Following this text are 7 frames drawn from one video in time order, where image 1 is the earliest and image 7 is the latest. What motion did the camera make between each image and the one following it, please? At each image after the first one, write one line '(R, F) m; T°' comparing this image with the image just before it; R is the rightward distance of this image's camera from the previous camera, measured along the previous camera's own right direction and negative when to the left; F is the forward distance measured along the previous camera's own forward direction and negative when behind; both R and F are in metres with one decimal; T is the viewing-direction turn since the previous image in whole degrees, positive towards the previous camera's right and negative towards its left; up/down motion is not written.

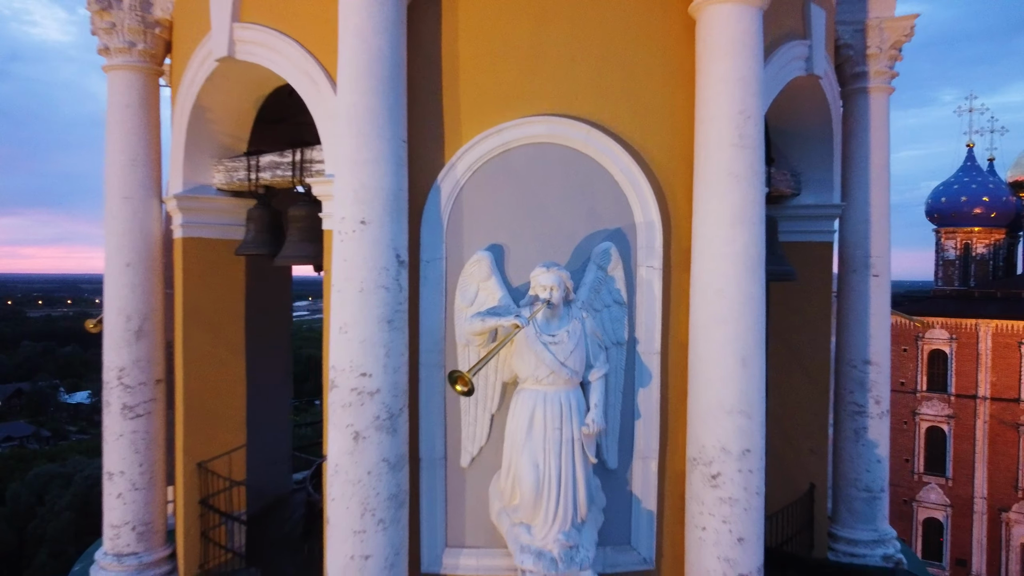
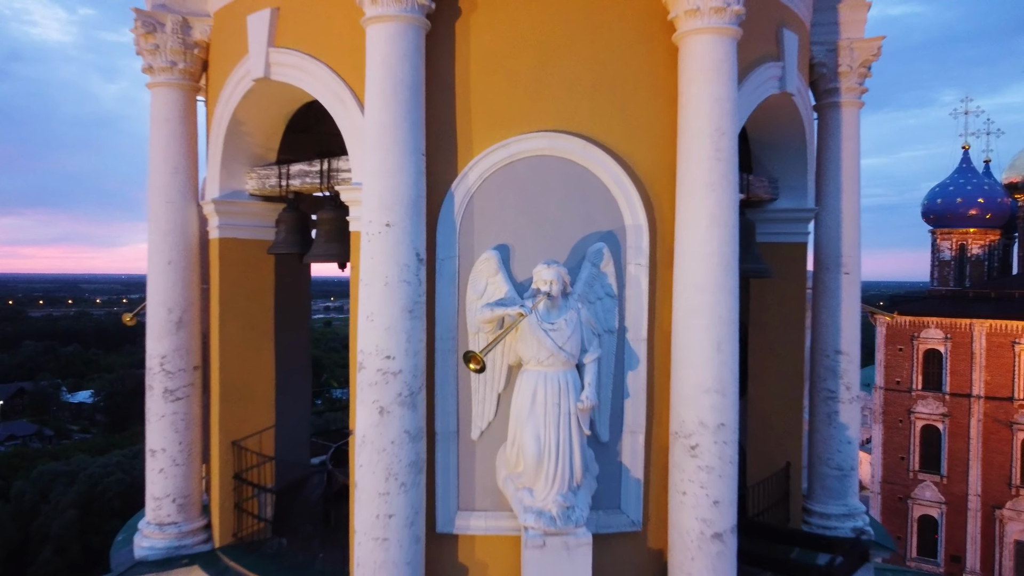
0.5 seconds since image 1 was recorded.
(0.0, -0.5) m; 0°
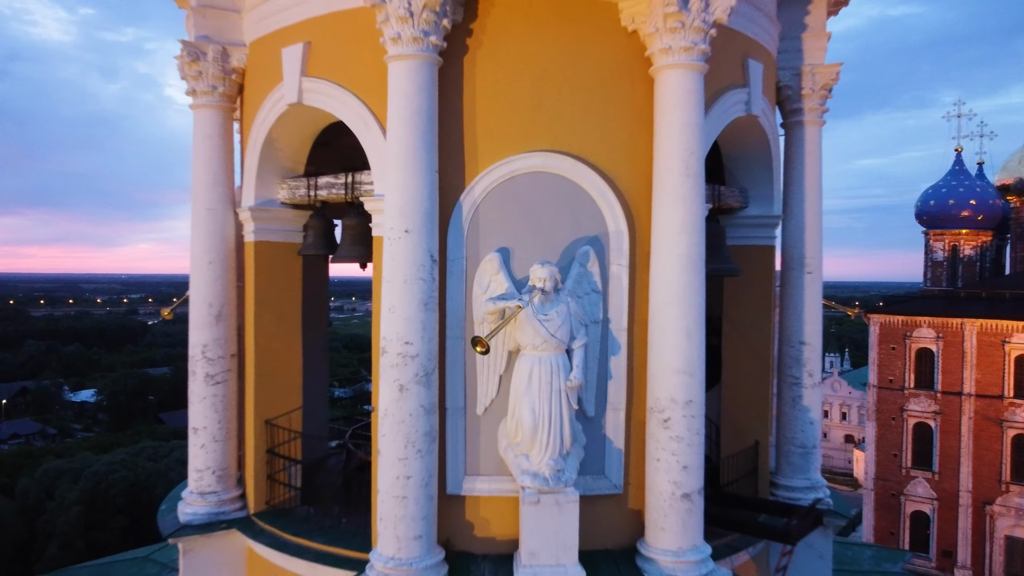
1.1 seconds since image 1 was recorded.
(0.0, -0.7) m; 0°
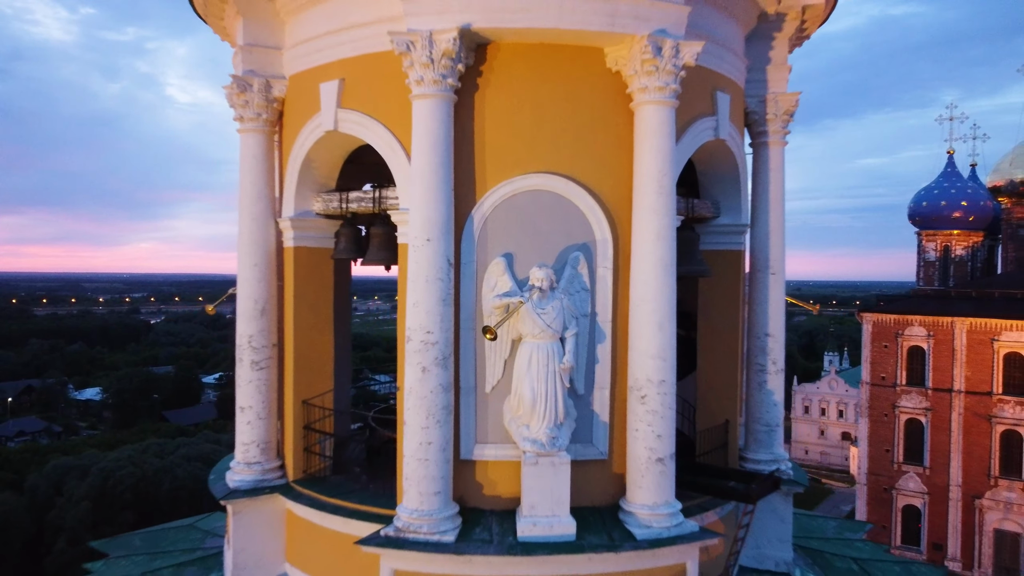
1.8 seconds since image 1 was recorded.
(0.0, -0.9) m; 0°
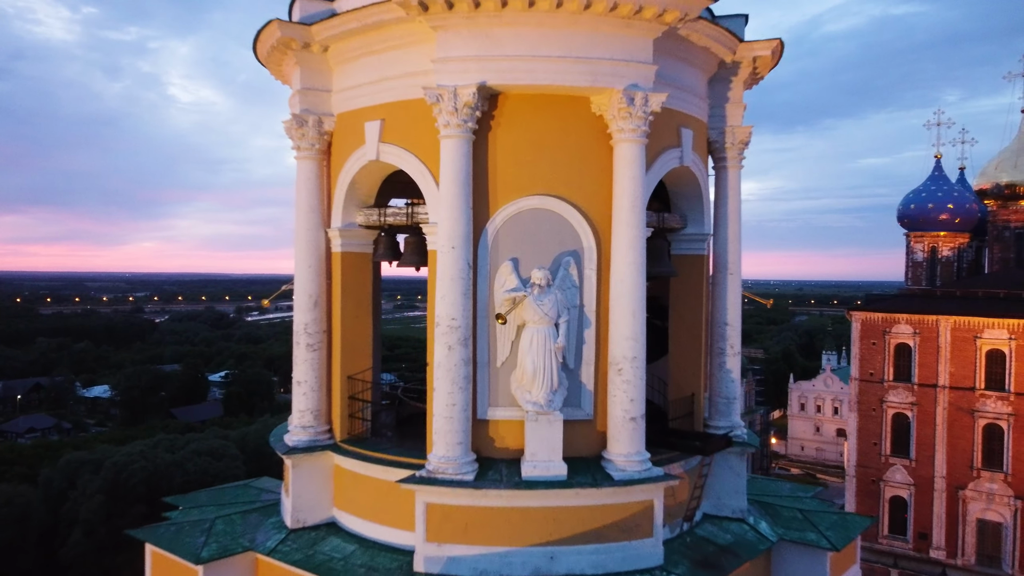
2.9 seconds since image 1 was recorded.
(0.0, -1.5) m; 0°
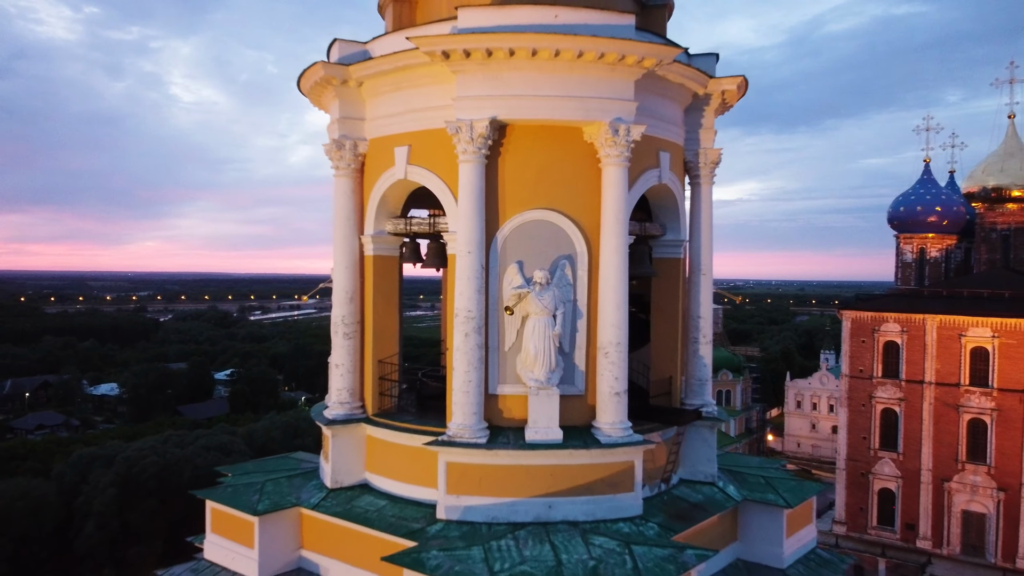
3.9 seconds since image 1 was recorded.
(0.0, -1.5) m; 0°
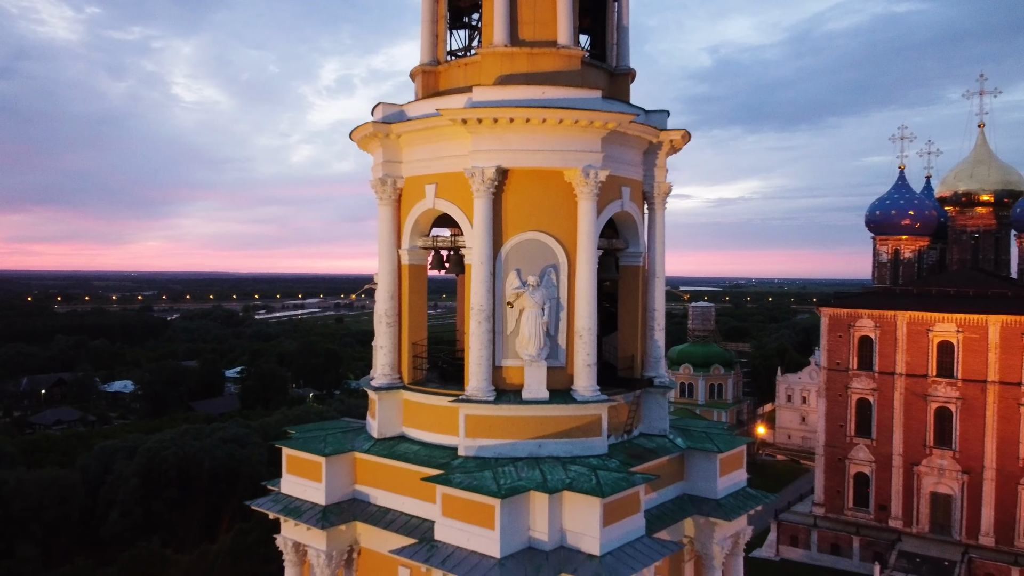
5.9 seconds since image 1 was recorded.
(0.0, -3.2) m; 0°
